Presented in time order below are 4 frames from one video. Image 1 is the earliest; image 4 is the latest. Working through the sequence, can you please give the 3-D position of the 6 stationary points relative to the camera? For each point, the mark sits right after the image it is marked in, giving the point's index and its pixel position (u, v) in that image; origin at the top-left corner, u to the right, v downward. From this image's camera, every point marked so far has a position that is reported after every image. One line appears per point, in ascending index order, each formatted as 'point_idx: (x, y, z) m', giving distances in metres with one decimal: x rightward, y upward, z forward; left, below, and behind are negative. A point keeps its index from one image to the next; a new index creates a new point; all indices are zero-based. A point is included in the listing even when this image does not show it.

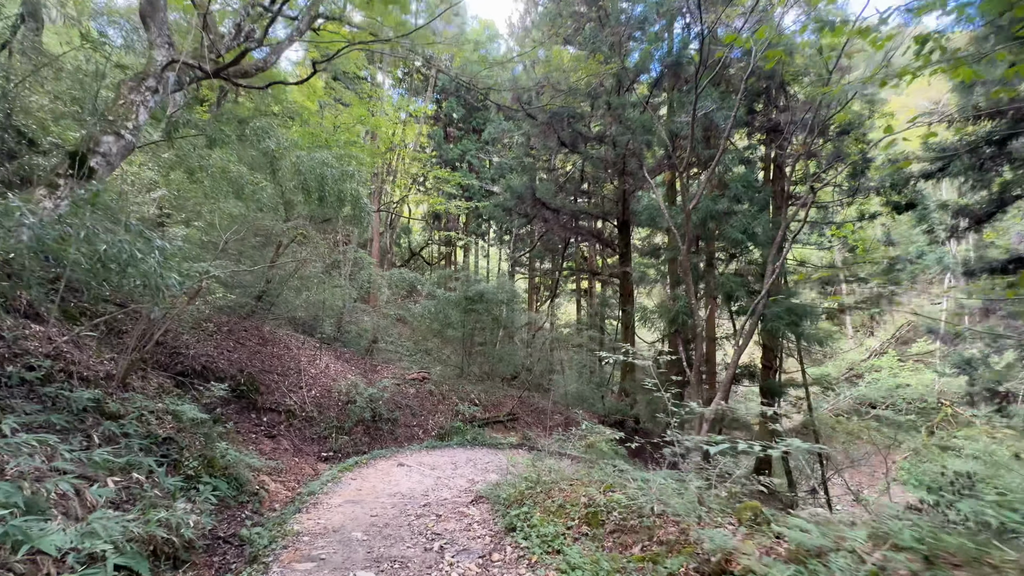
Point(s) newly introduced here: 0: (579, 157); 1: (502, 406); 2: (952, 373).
0: (+1.5, +2.9, +9.9) m
1: (-0.1, -2.6, +9.9) m
2: (+8.7, -1.7, +8.8) m
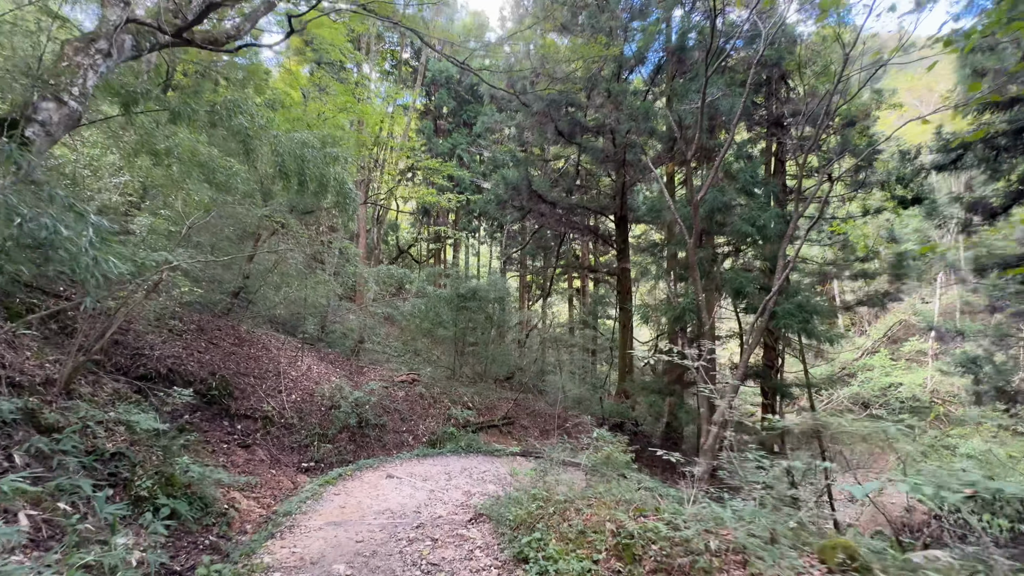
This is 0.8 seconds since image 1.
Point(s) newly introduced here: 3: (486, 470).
0: (+1.4, +3.0, +9.6) m
1: (-0.3, -2.6, +9.5) m
2: (+8.6, -1.6, +8.6) m
3: (-0.3, -2.3, +5.6) m
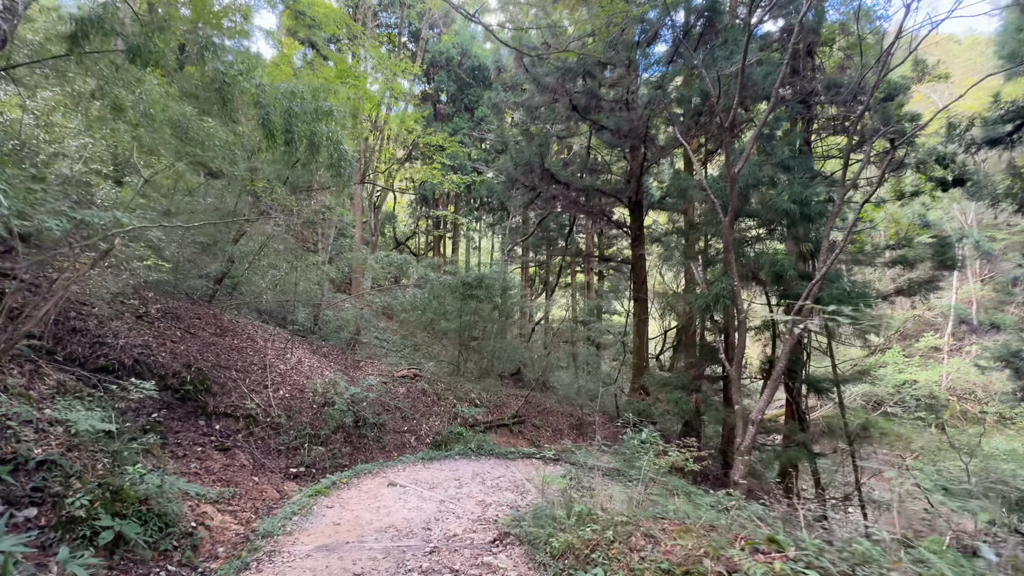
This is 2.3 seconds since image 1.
0: (+1.6, +3.2, +8.9) m
1: (-0.1, -2.3, +8.8) m
2: (+8.8, -1.4, +8.0) m
3: (-0.1, -2.0, +4.9) m
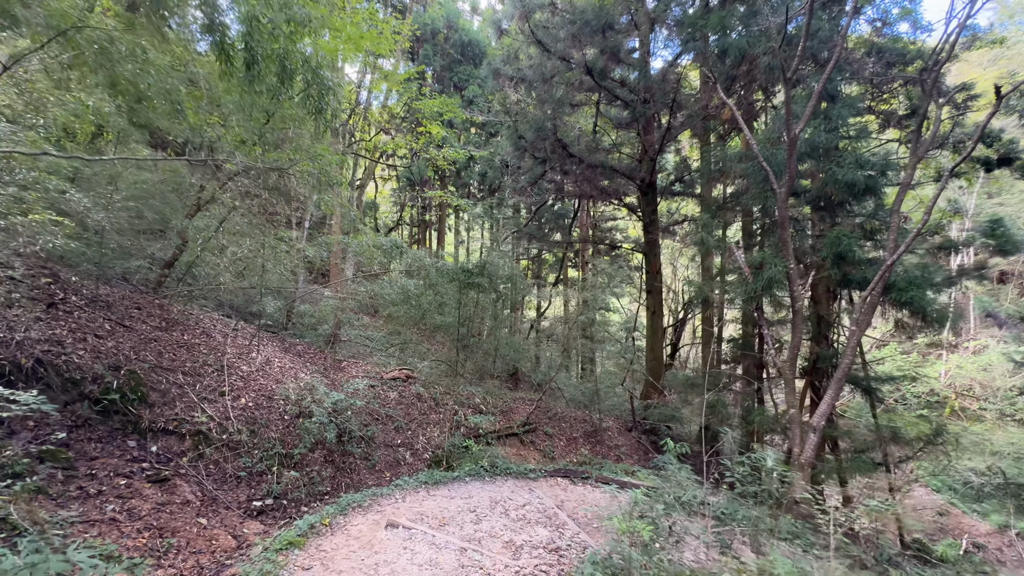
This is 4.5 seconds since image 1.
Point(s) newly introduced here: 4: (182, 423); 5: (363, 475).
0: (+1.6, +3.4, +8.0) m
1: (-0.1, -2.1, +7.8) m
2: (+8.8, -1.2, +7.4) m
3: (+0.1, -1.9, +3.9) m
4: (-2.9, -1.2, +3.9) m
5: (-1.6, -2.0, +4.8) m
